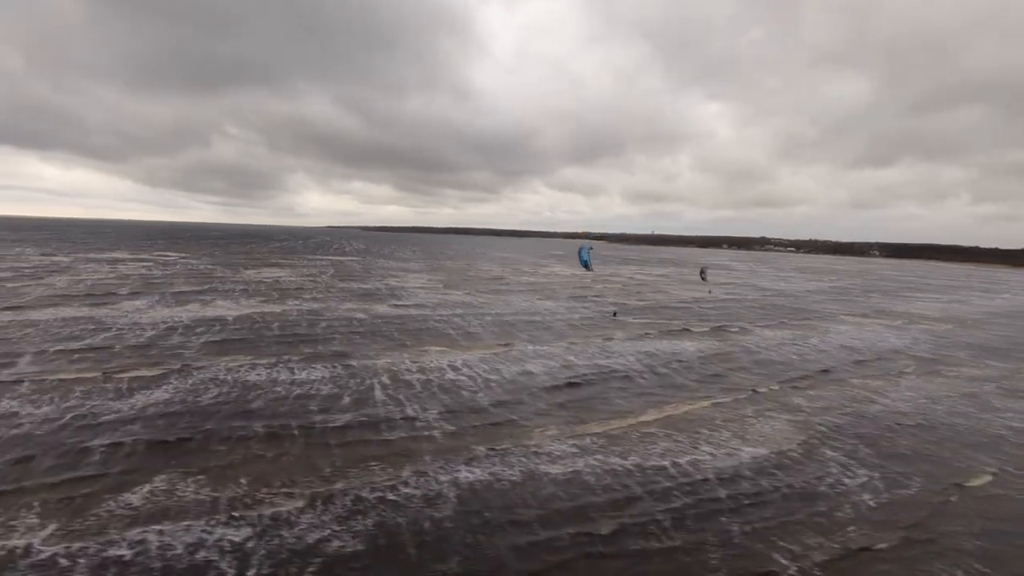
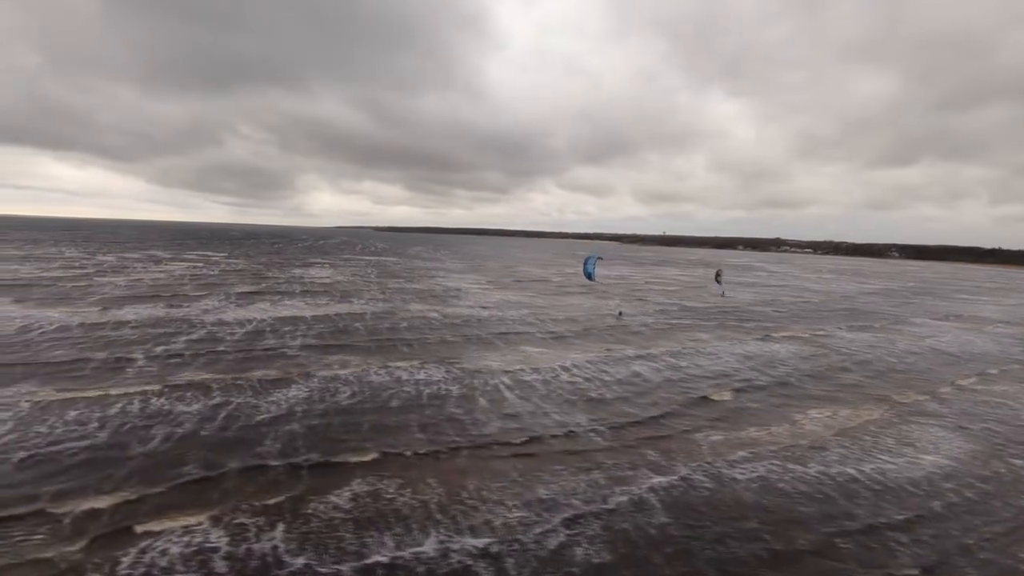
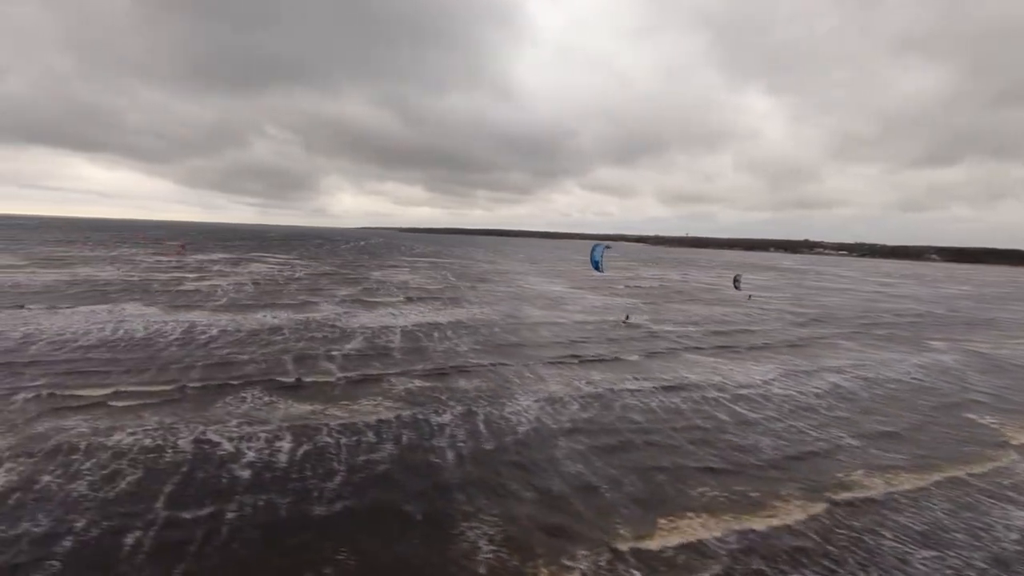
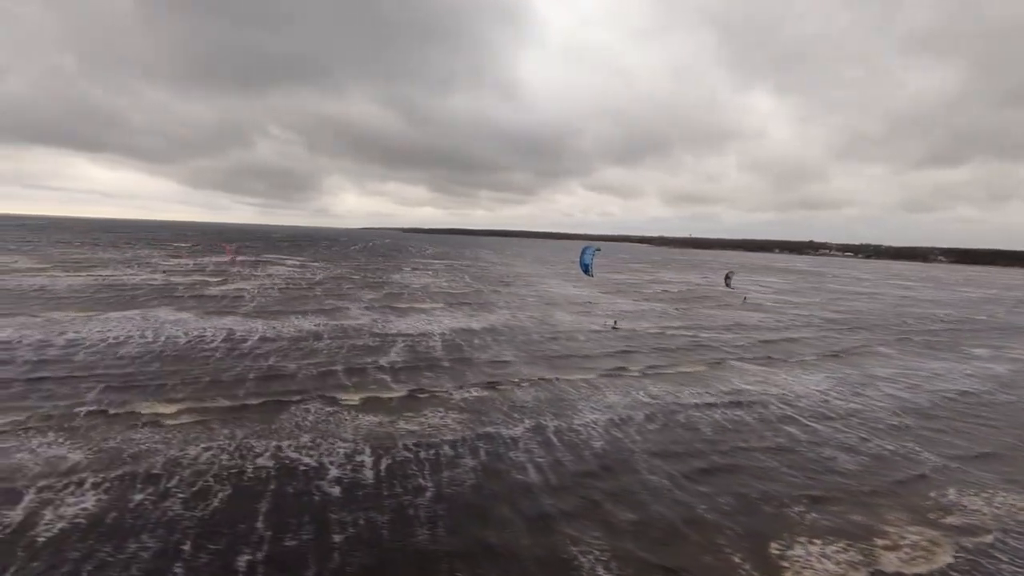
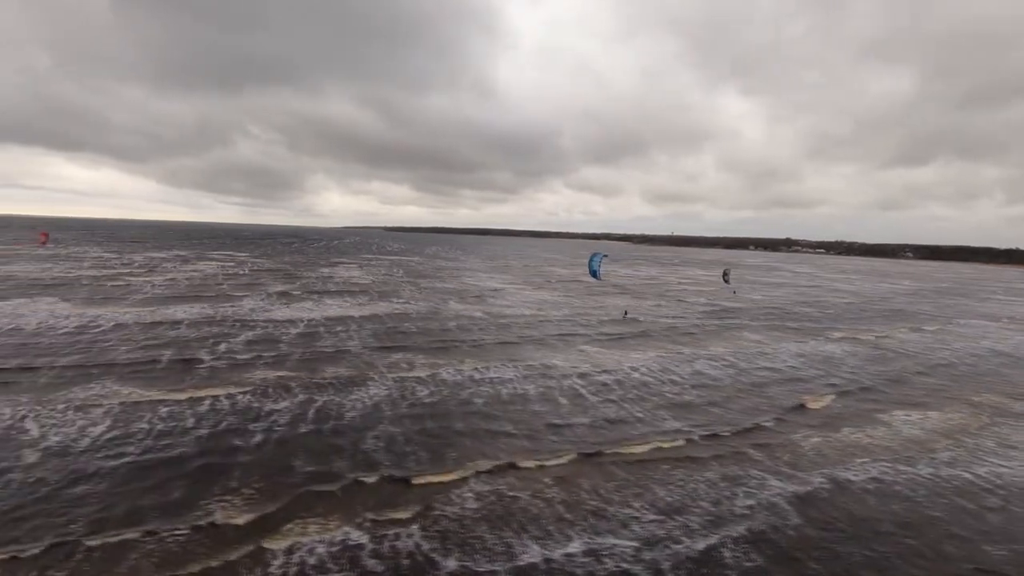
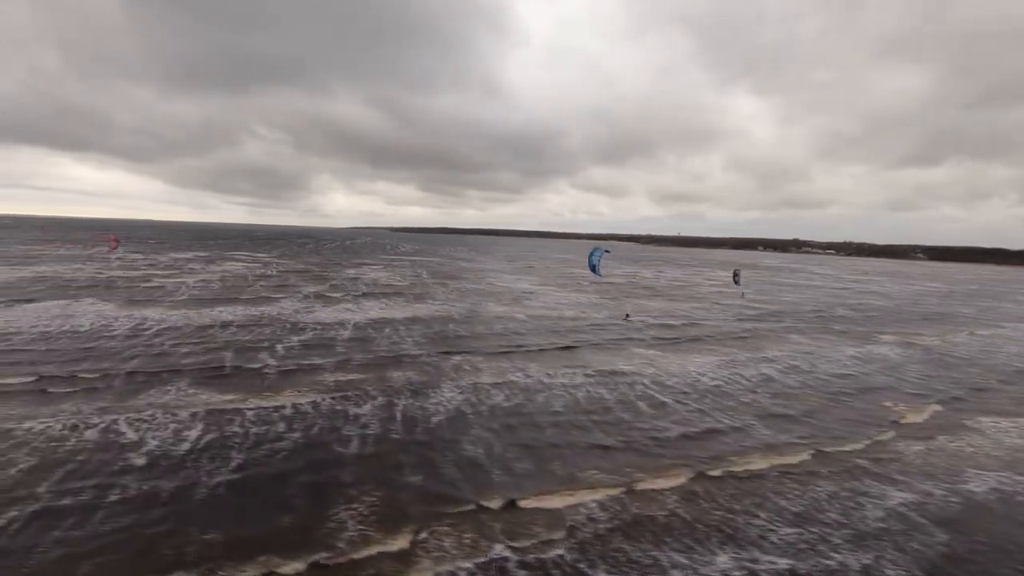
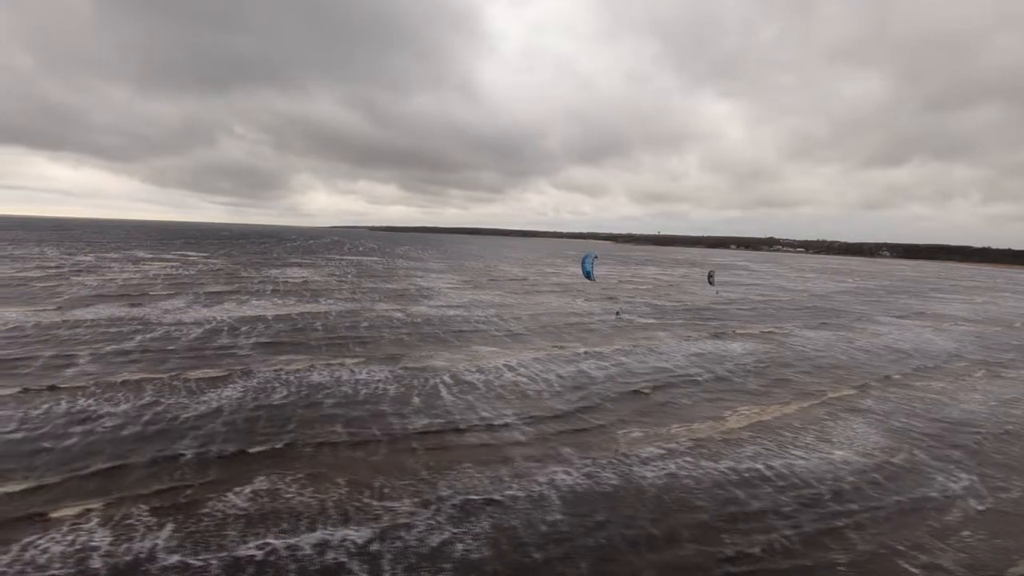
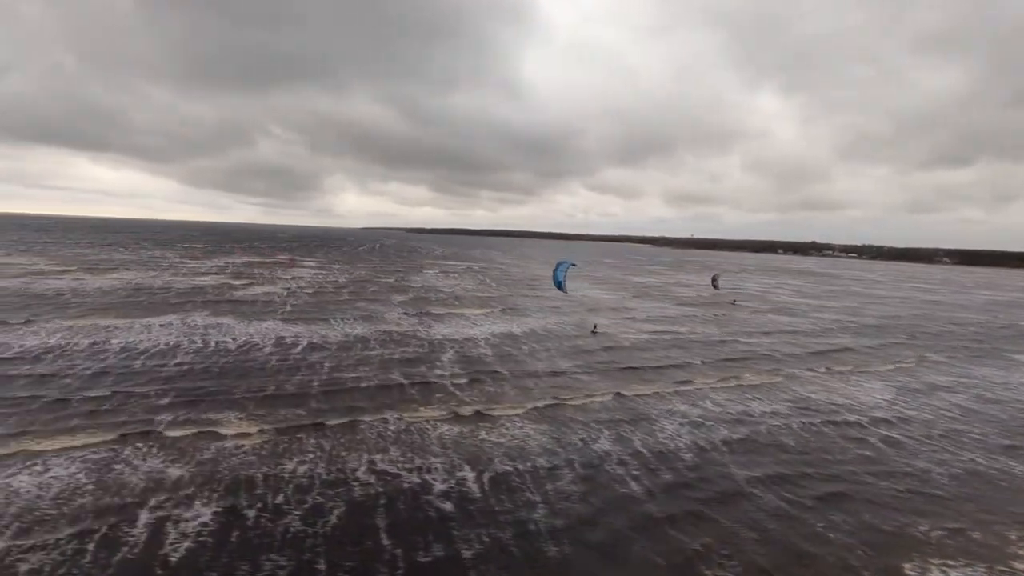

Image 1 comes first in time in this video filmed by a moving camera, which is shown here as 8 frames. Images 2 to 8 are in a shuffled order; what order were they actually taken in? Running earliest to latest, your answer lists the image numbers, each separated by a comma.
7, 2, 5, 6, 3, 4, 8
